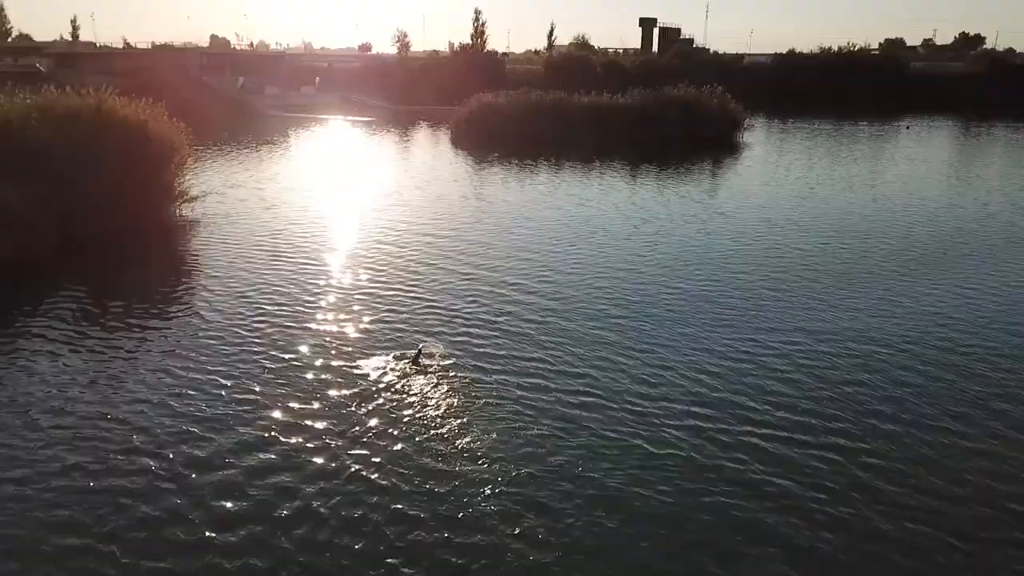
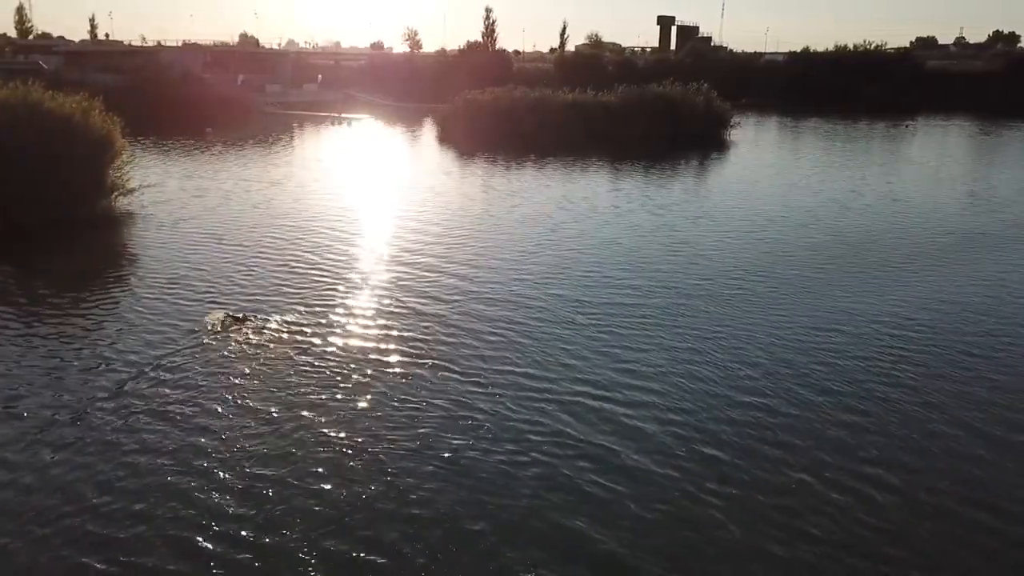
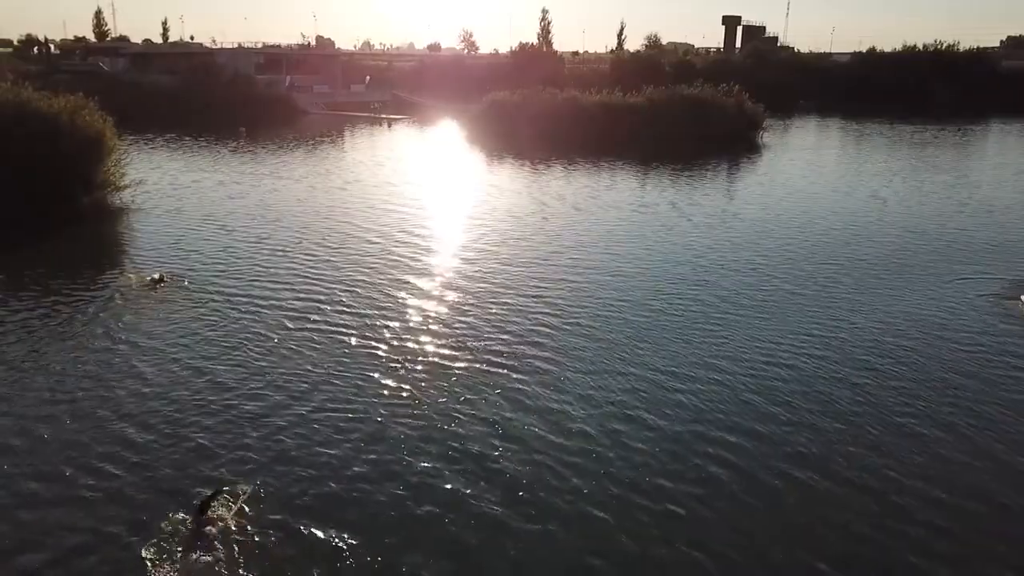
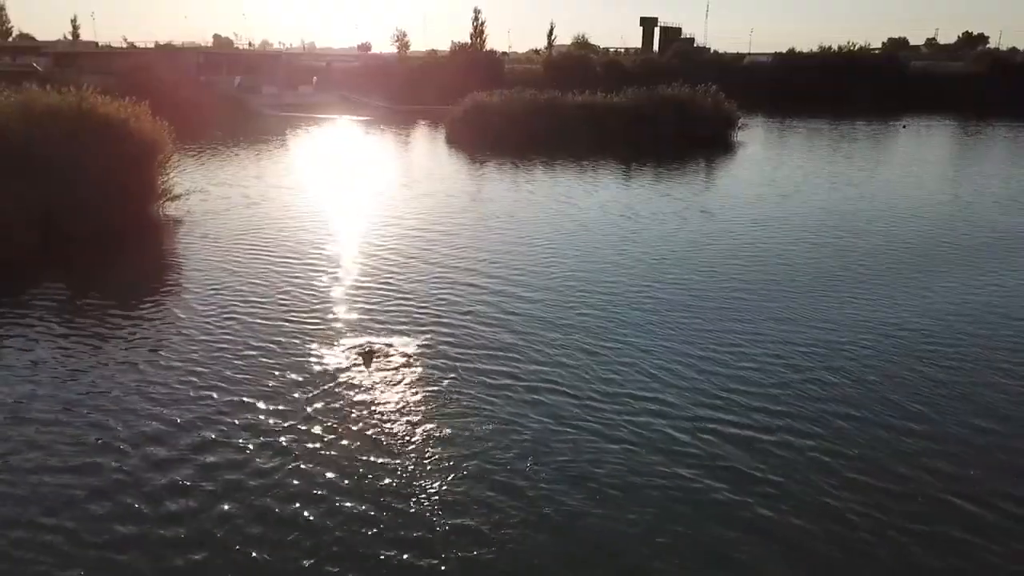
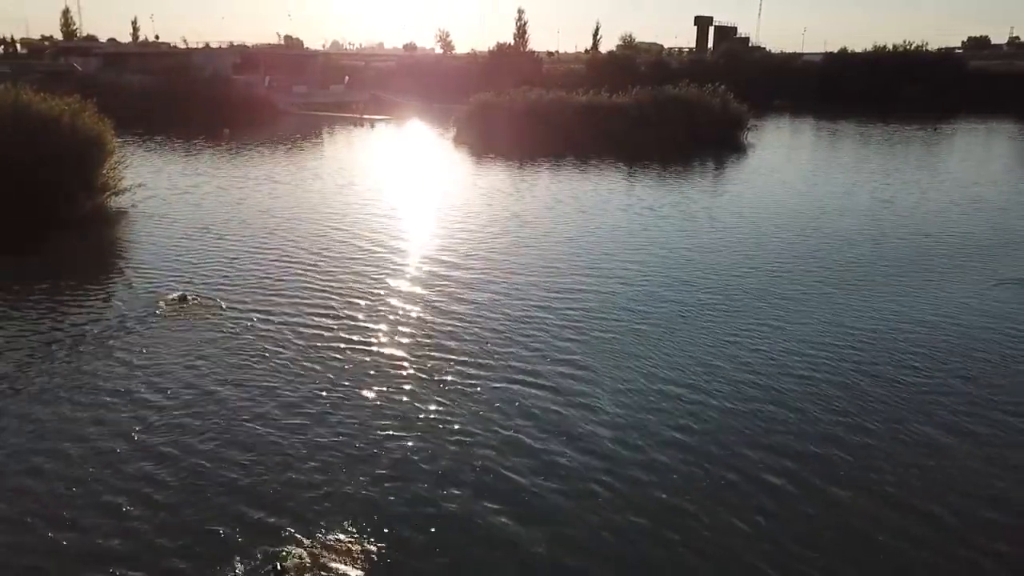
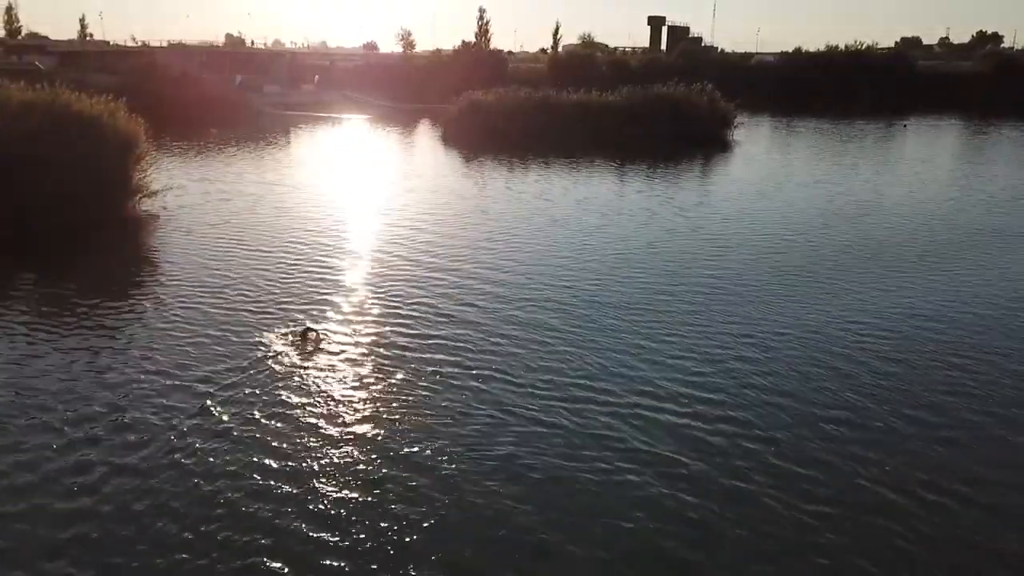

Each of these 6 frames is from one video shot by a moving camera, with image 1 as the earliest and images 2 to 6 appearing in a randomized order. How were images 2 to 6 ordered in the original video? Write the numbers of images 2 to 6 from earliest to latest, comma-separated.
4, 6, 2, 5, 3
